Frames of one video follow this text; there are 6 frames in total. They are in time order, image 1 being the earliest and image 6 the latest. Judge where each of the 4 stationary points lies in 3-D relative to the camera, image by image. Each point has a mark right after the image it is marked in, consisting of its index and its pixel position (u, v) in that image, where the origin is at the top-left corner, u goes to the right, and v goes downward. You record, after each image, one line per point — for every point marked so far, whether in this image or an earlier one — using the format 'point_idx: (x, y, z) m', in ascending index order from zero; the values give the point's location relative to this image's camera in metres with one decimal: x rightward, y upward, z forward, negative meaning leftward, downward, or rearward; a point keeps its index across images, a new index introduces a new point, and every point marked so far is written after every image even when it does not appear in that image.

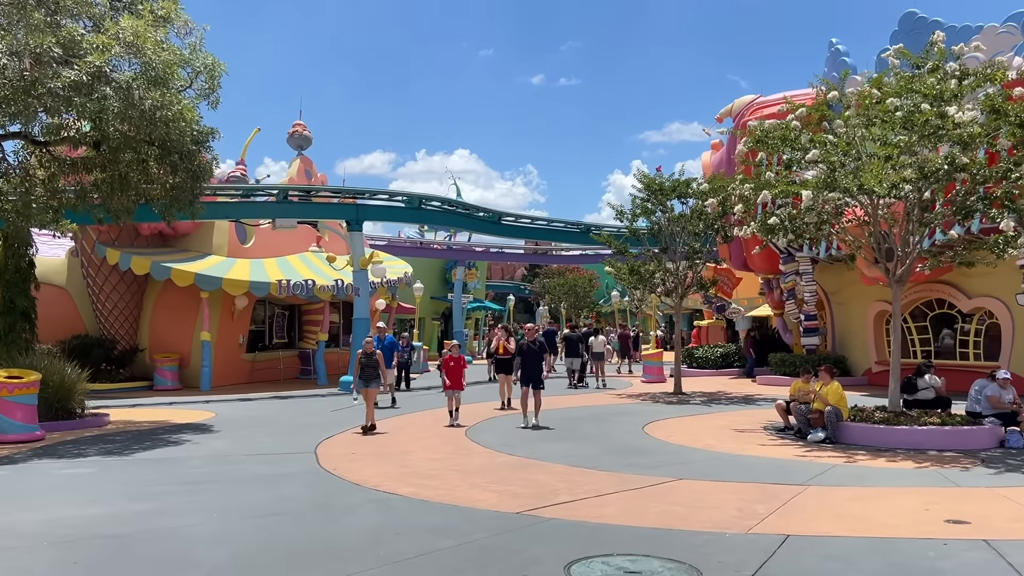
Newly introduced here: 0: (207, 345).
0: (-6.9, -1.3, +19.0) m
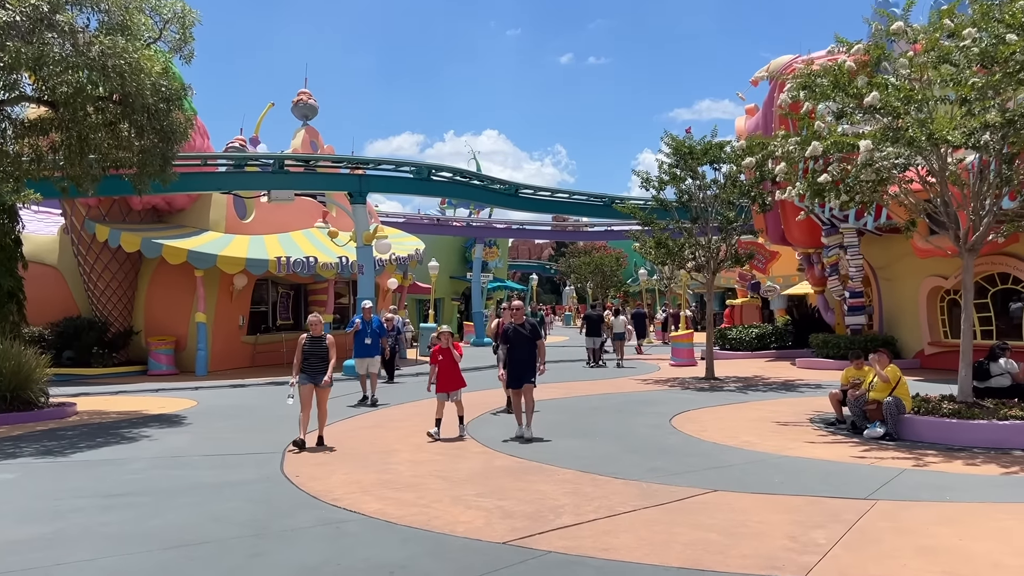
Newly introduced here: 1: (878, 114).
0: (-6.5, -0.8, +17.7) m
1: (+4.1, +2.0, +9.4) m
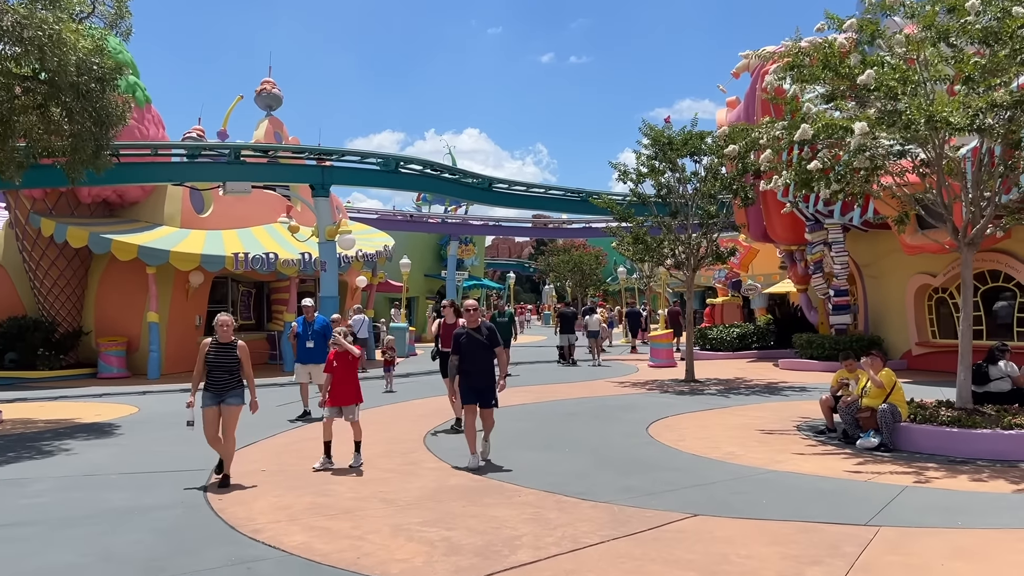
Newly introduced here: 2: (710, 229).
0: (-7.1, -0.8, +16.8) m
1: (+3.7, +2.0, +8.7) m
2: (+3.6, +1.1, +15.4) m
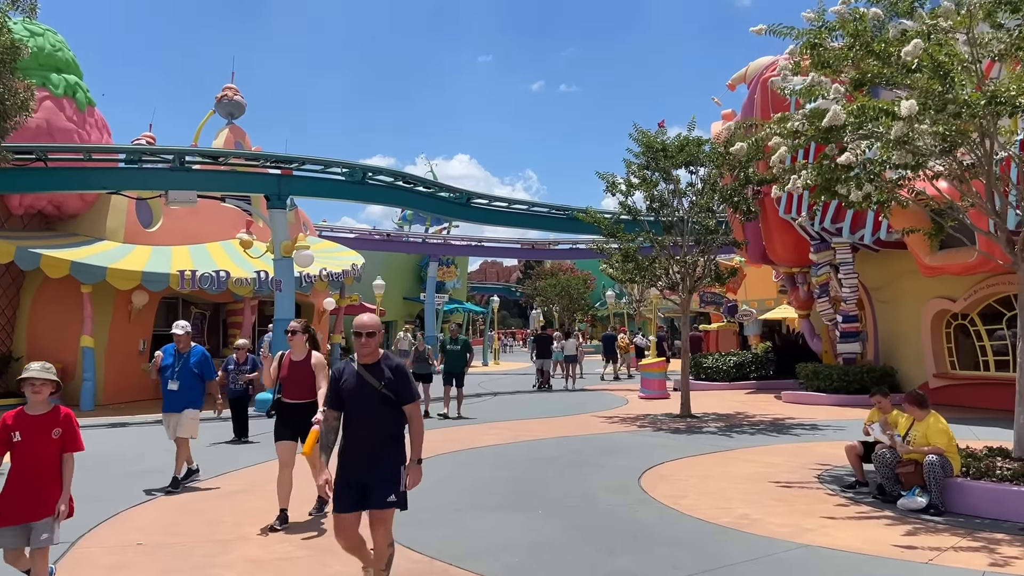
0: (-7.5, -1.2, +15.0) m
1: (+3.4, +1.8, +7.2) m
2: (+3.2, +0.7, +13.9) m
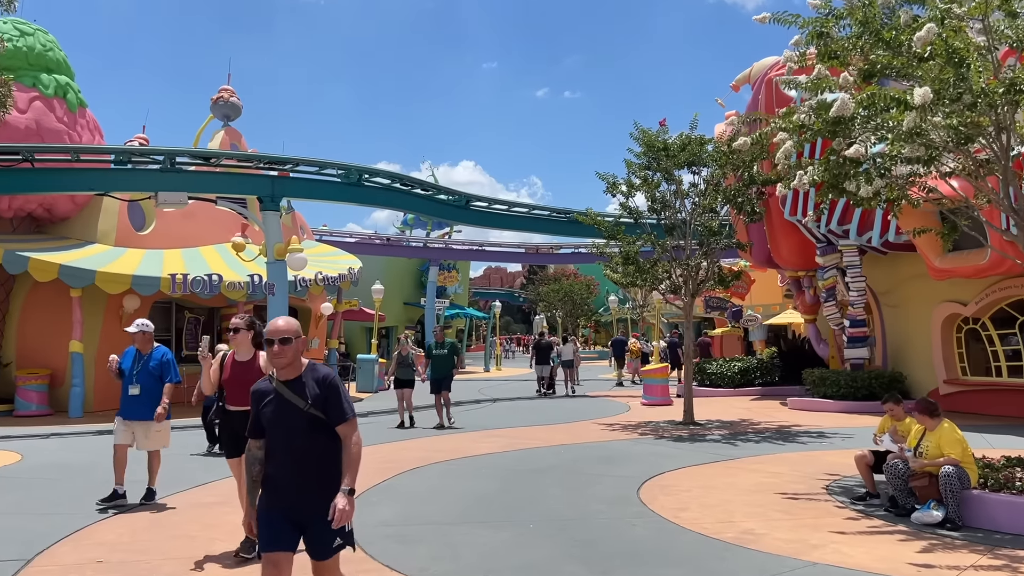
0: (-7.6, -1.2, +14.7) m
1: (+3.4, +1.8, +6.8) m
2: (+3.2, +0.6, +13.5) m
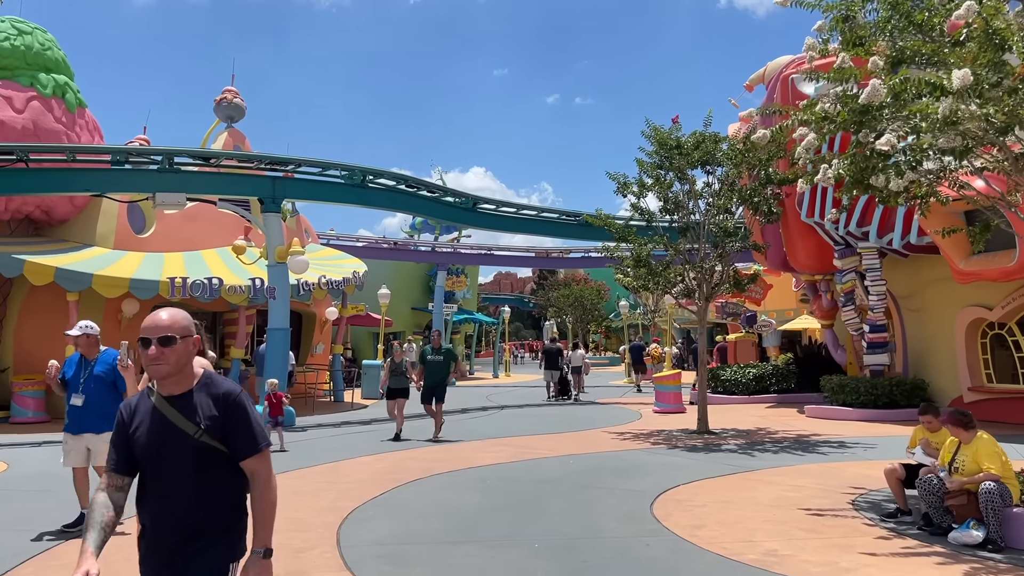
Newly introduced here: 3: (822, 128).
0: (-7.4, -1.3, +14.3) m
1: (+3.4, +1.8, +6.3) m
2: (+3.3, +0.6, +13.0) m
3: (+2.7, +1.4, +7.4) m
